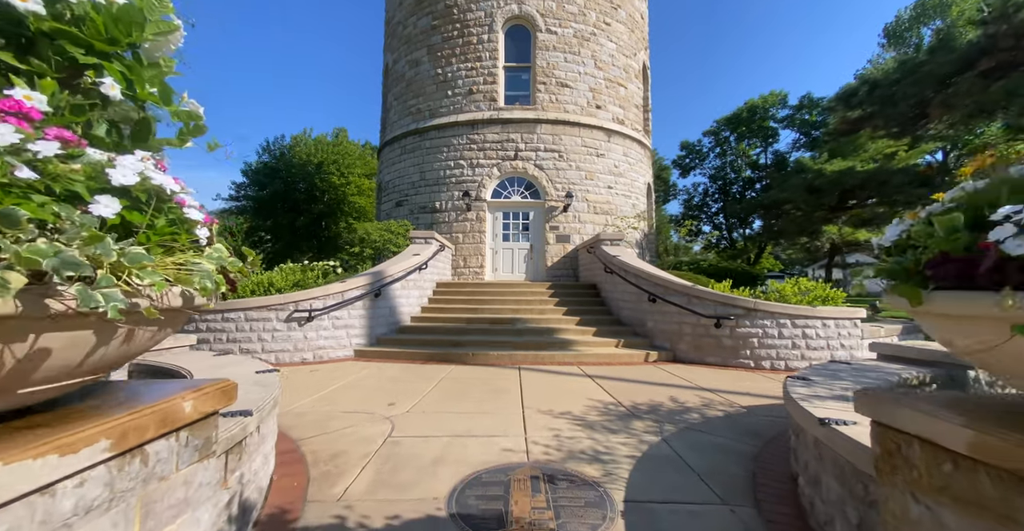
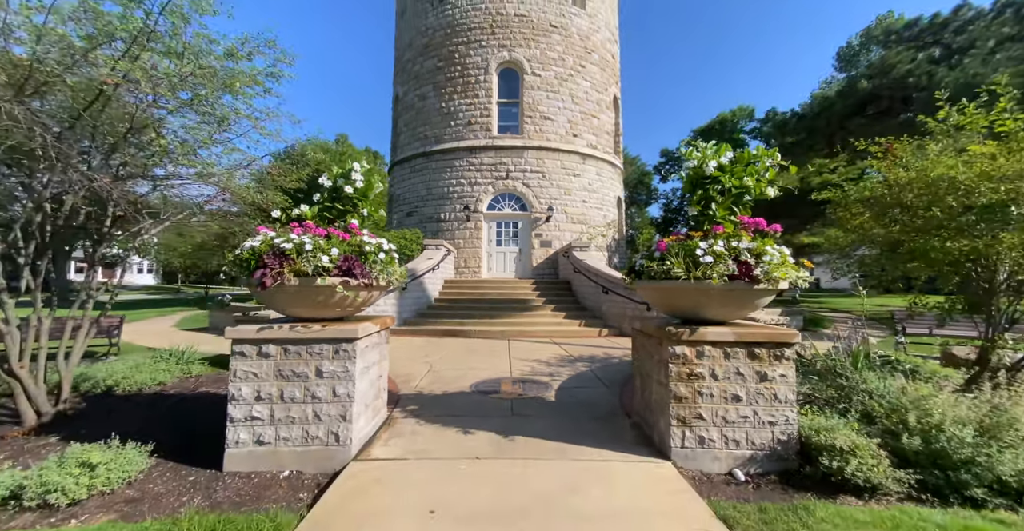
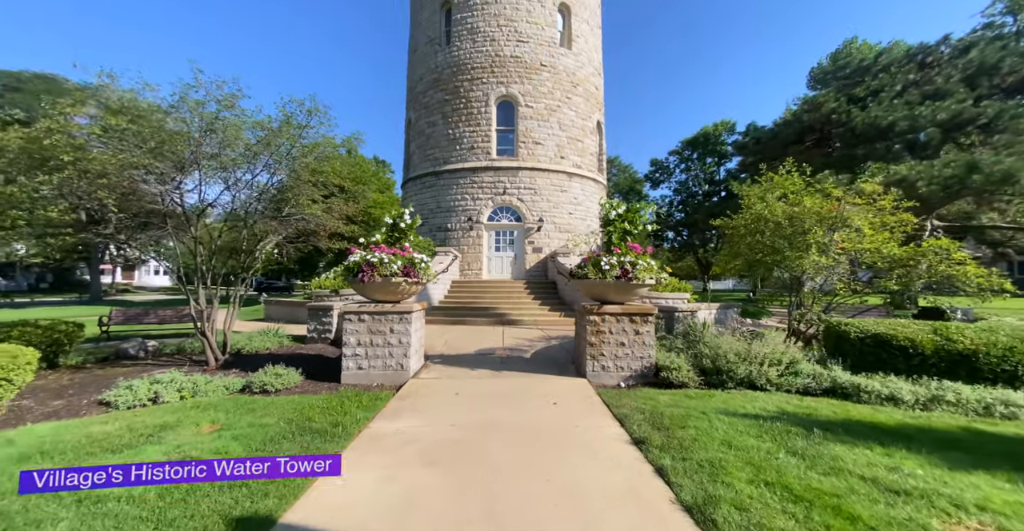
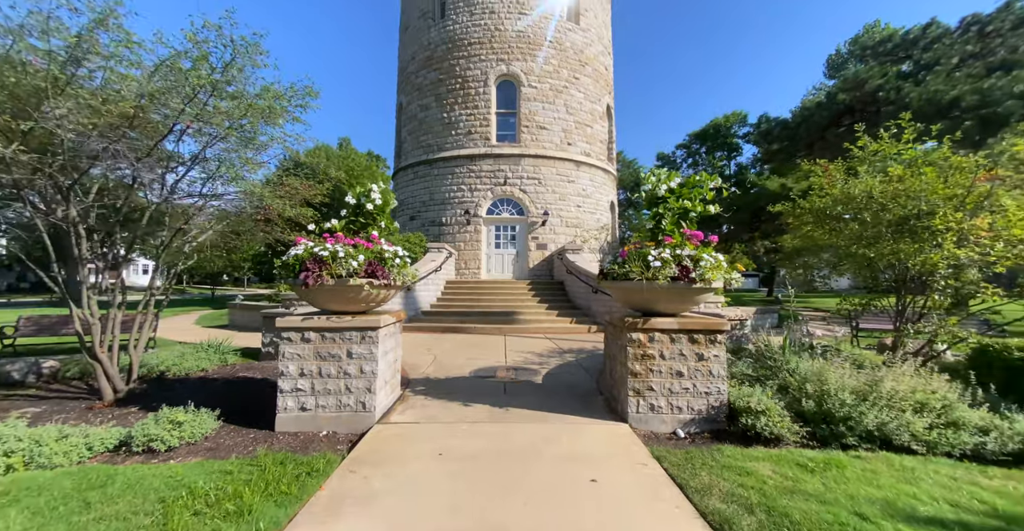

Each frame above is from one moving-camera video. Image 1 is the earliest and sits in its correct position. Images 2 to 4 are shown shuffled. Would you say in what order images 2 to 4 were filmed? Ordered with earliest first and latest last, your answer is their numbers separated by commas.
2, 4, 3
